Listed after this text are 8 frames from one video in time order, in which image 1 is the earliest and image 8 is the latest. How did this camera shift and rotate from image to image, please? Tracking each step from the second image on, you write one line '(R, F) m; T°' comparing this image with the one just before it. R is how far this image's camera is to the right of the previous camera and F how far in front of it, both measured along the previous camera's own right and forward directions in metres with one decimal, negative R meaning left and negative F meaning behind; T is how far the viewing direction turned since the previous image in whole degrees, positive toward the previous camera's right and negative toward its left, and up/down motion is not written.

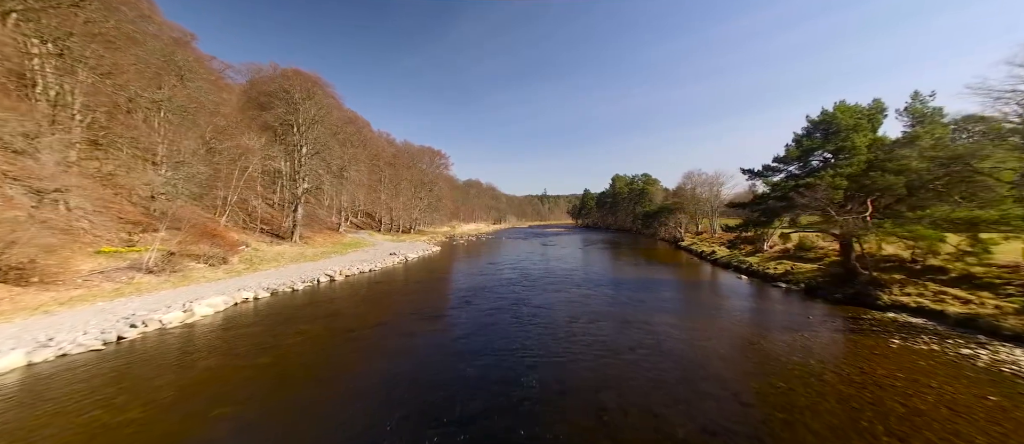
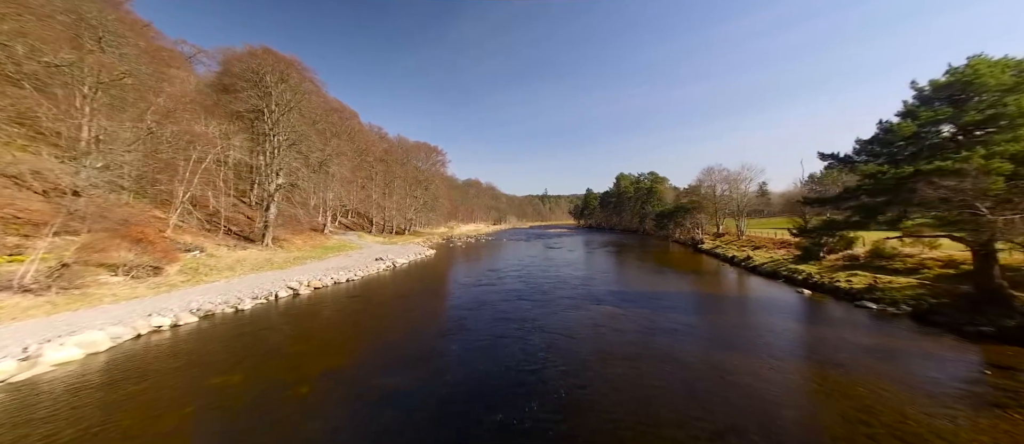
(-0.2, +3.3) m; 0°
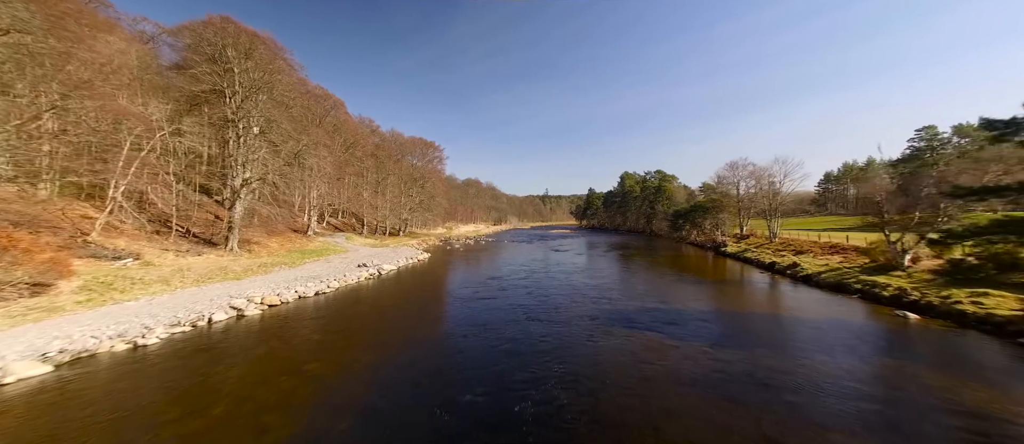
(-0.3, +3.4) m; 0°
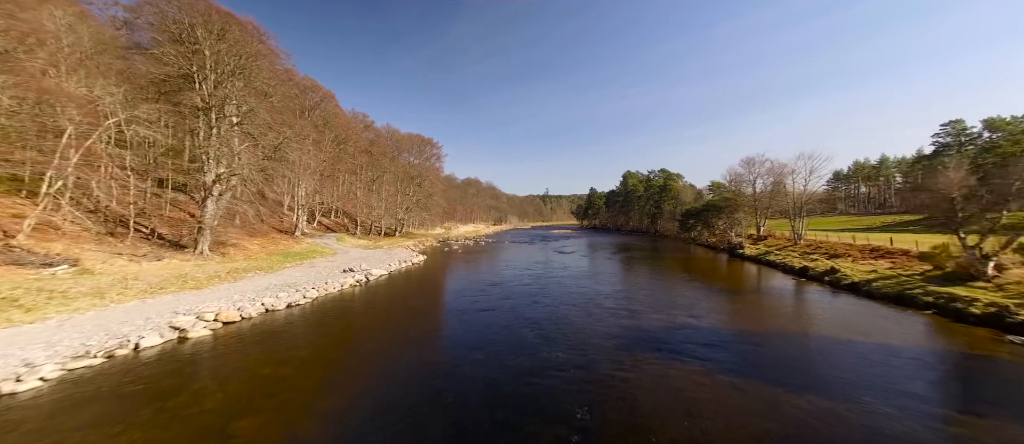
(-0.2, +2.2) m; 0°
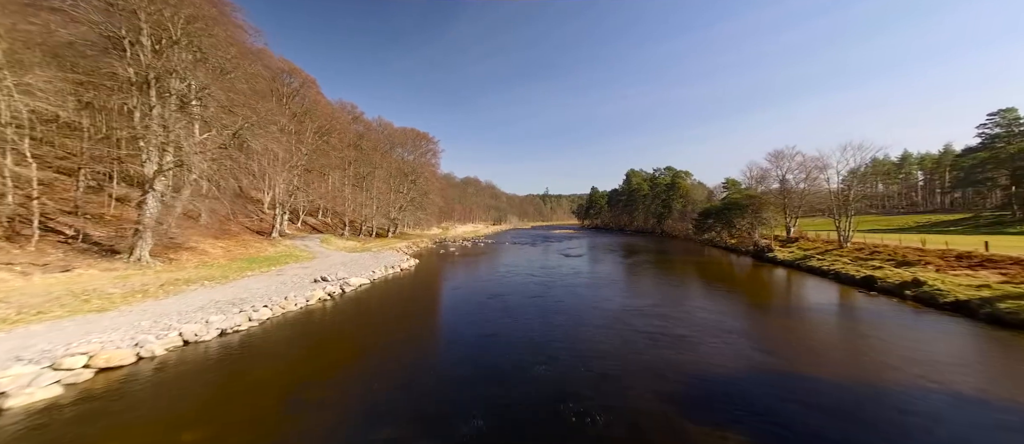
(-0.2, +3.4) m; 0°
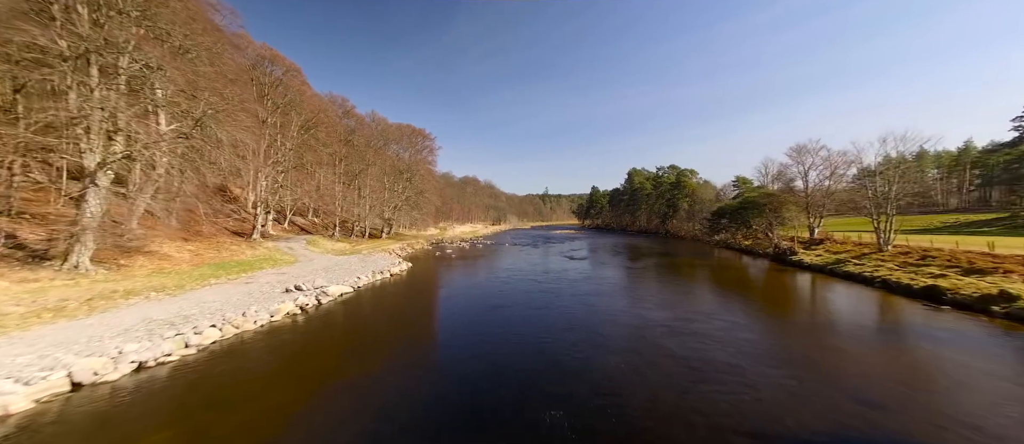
(-0.1, +2.3) m; 0°
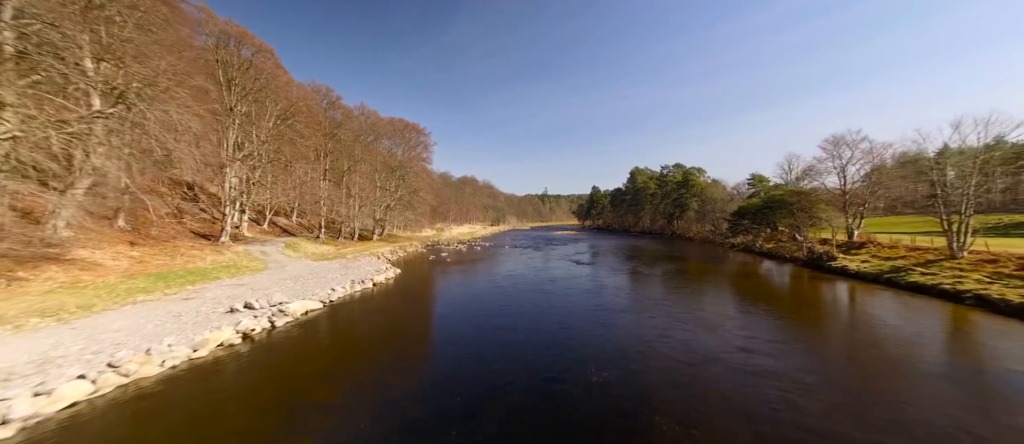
(-0.1, +3.2) m; 0°
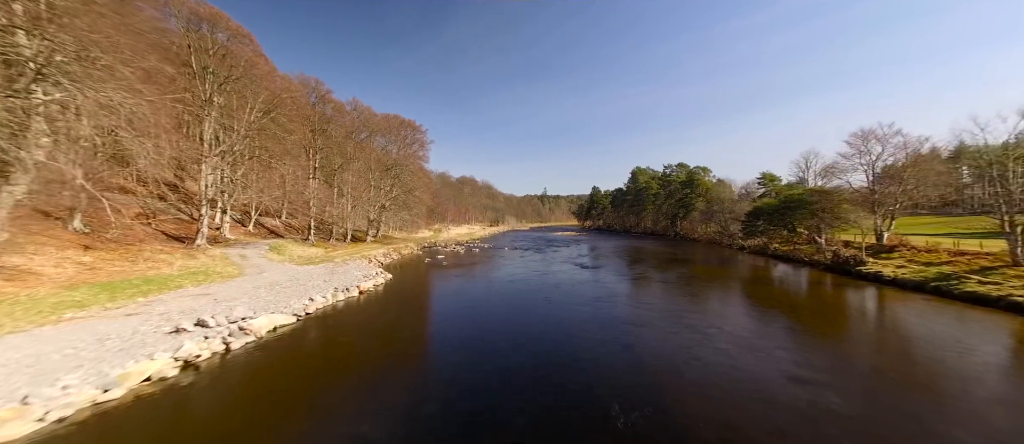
(0.0, +2.0) m; 0°
